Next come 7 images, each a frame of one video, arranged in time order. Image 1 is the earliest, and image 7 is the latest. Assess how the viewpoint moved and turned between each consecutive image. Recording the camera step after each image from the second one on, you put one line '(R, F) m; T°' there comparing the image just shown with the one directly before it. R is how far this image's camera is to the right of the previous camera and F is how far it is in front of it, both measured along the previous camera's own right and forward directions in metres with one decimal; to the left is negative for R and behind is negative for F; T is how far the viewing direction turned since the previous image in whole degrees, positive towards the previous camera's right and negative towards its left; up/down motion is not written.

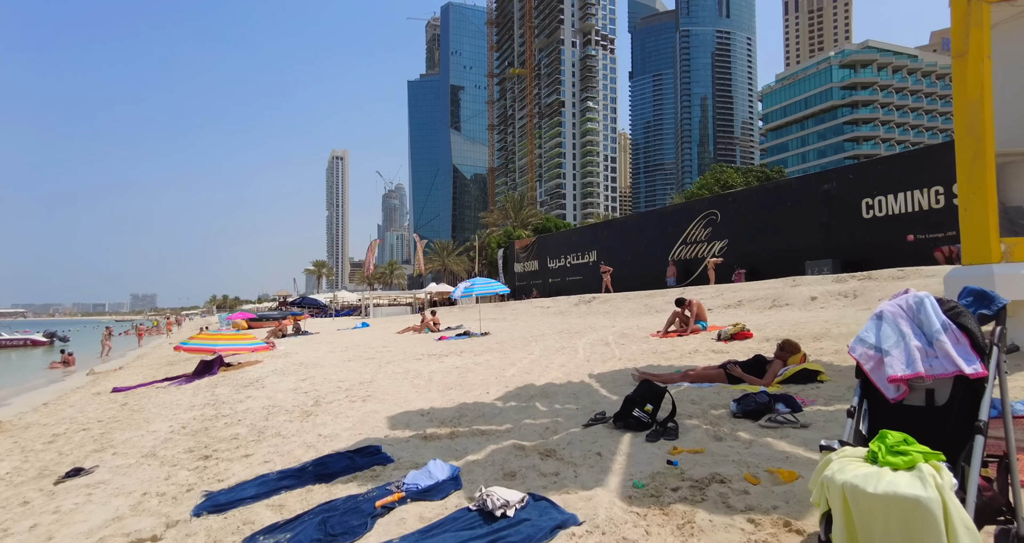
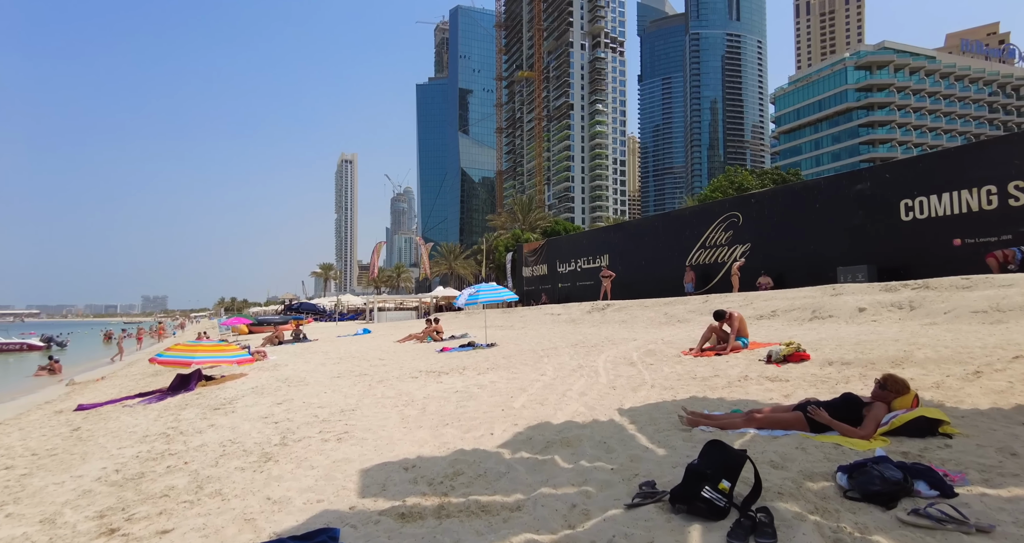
(0.0, +1.1) m; -1°
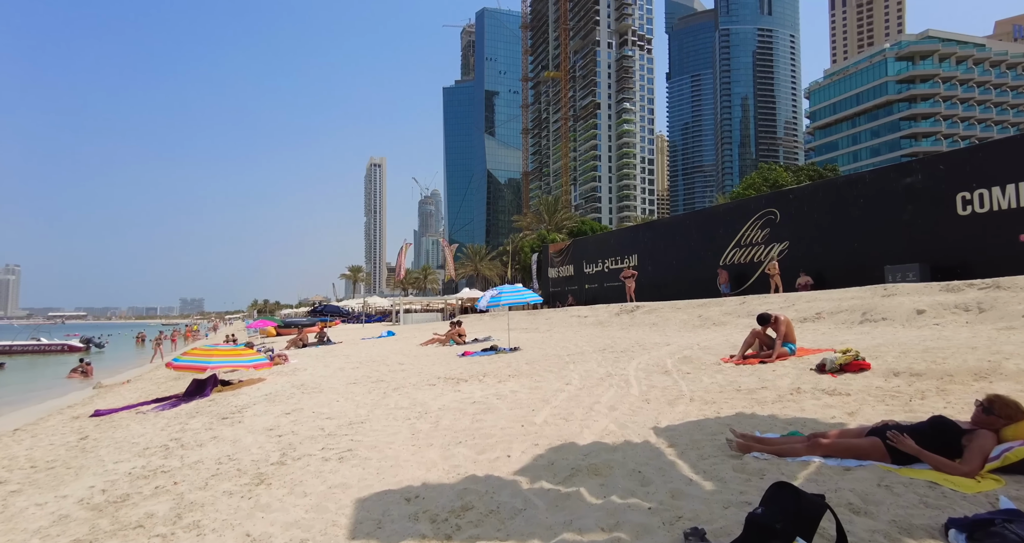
(+0.1, +0.5) m; -3°
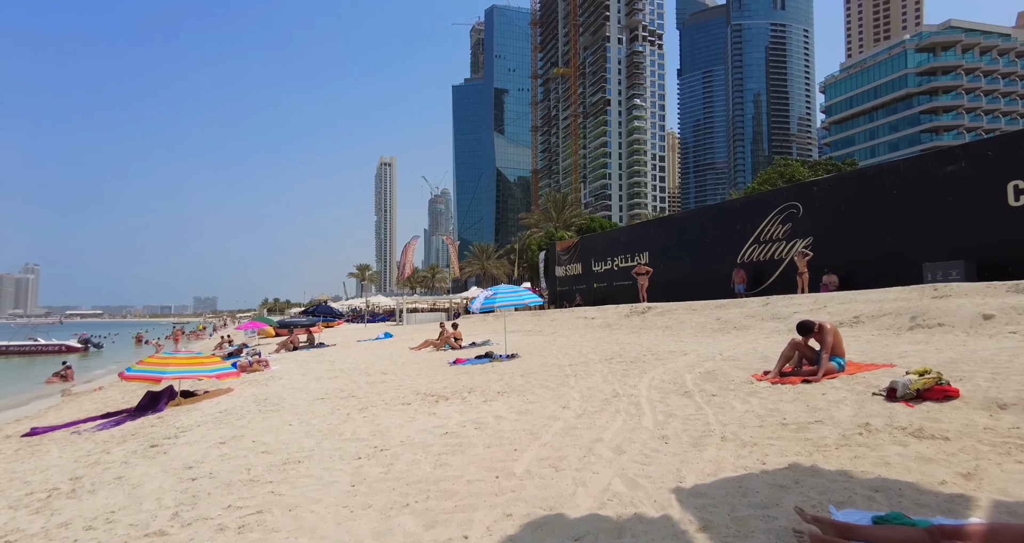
(+0.3, +1.2) m; -1°
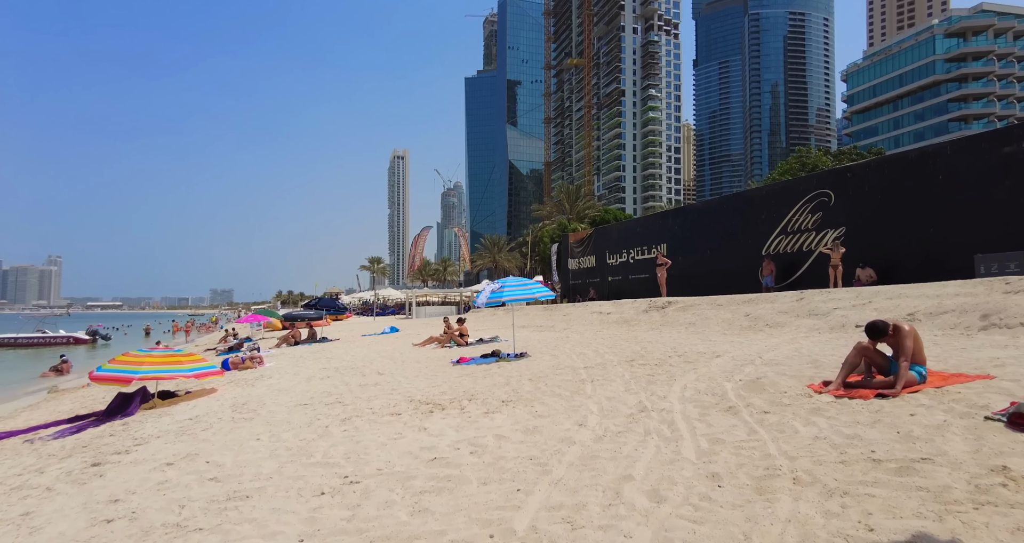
(+0.1, +1.0) m; -1°
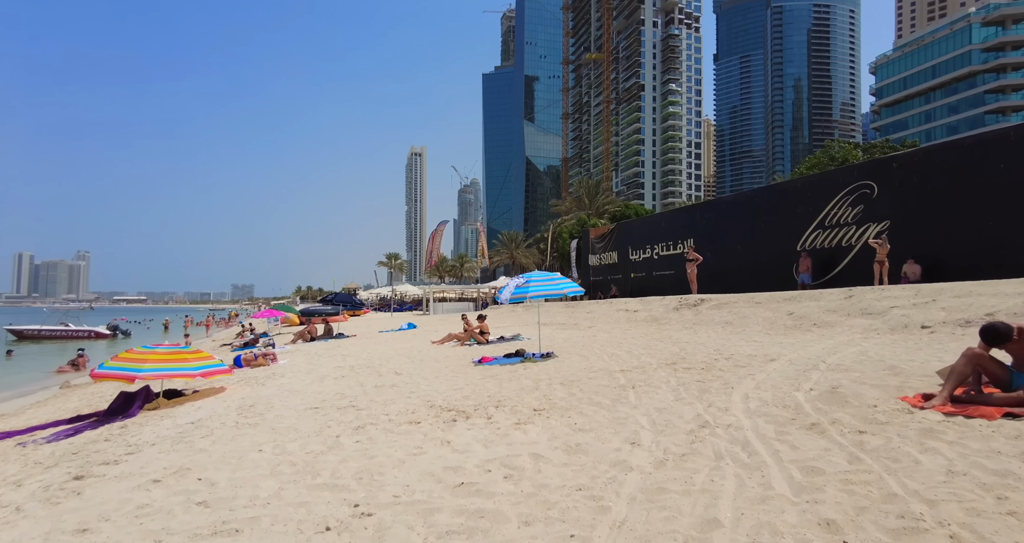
(-0.2, +0.7) m; -2°
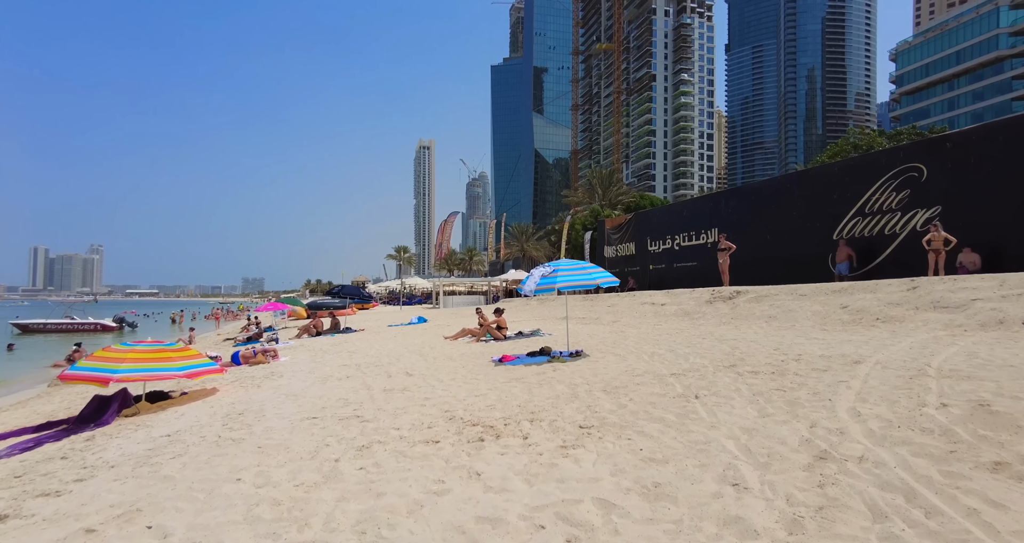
(-0.3, +1.1) m; -1°
